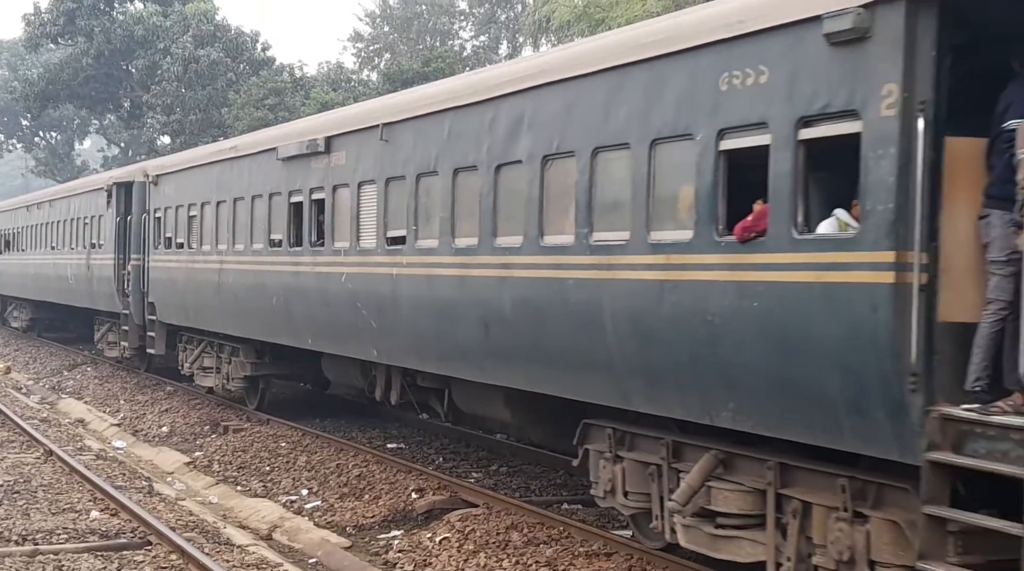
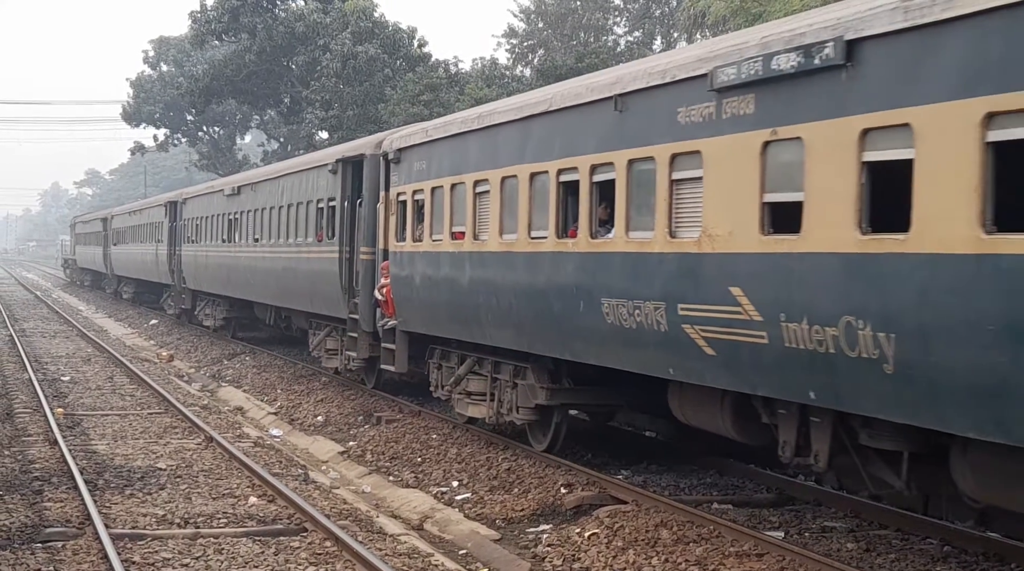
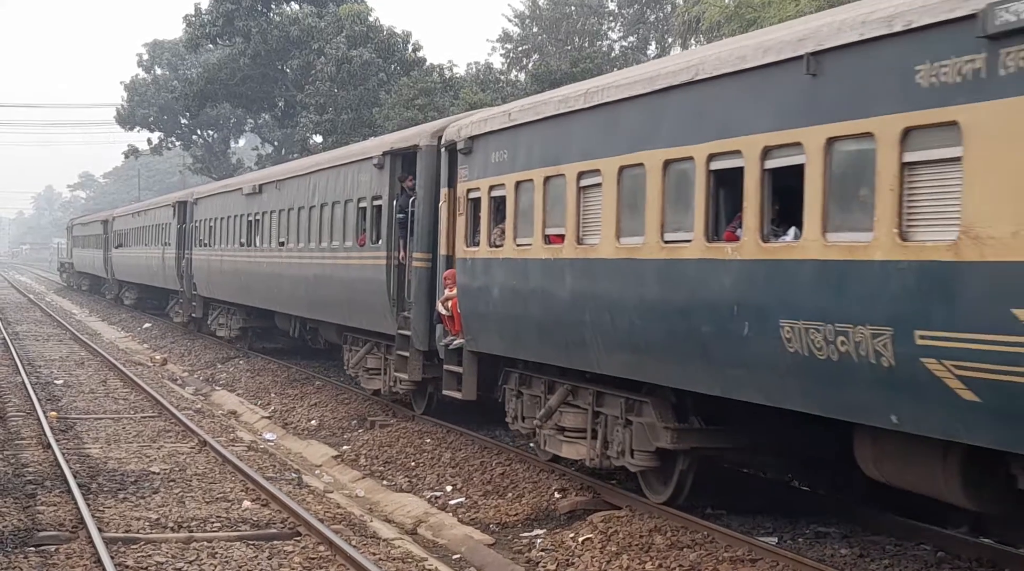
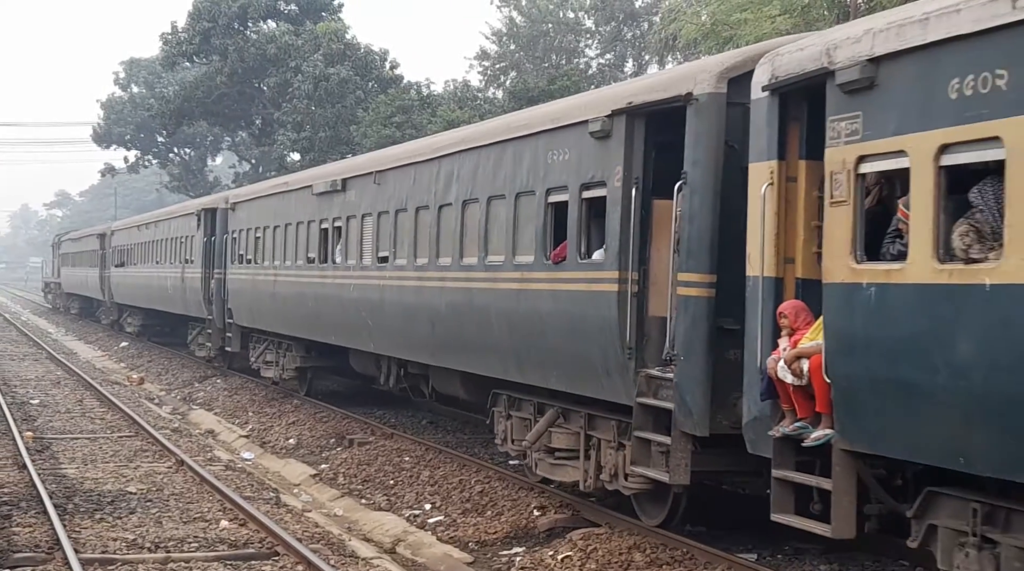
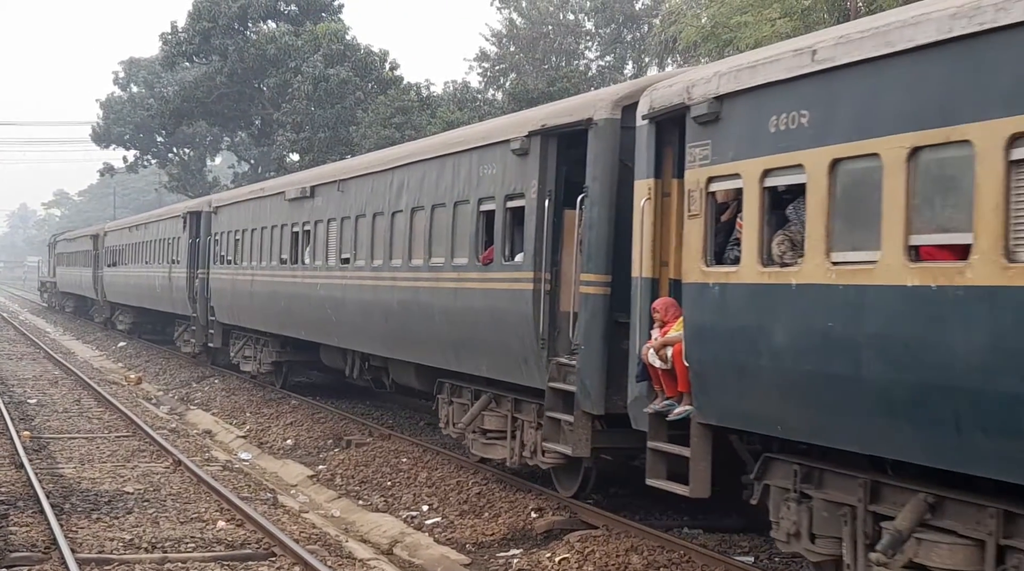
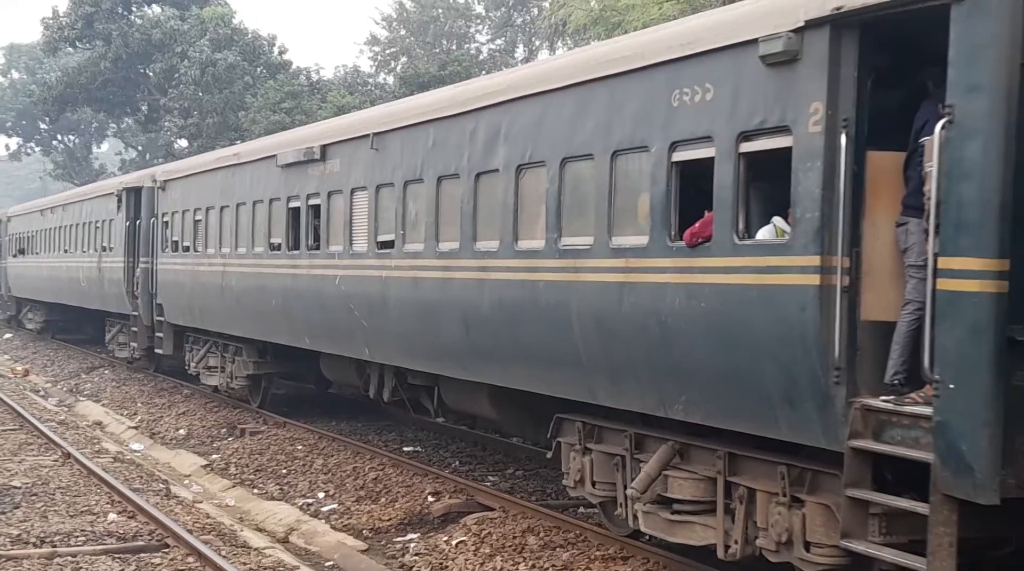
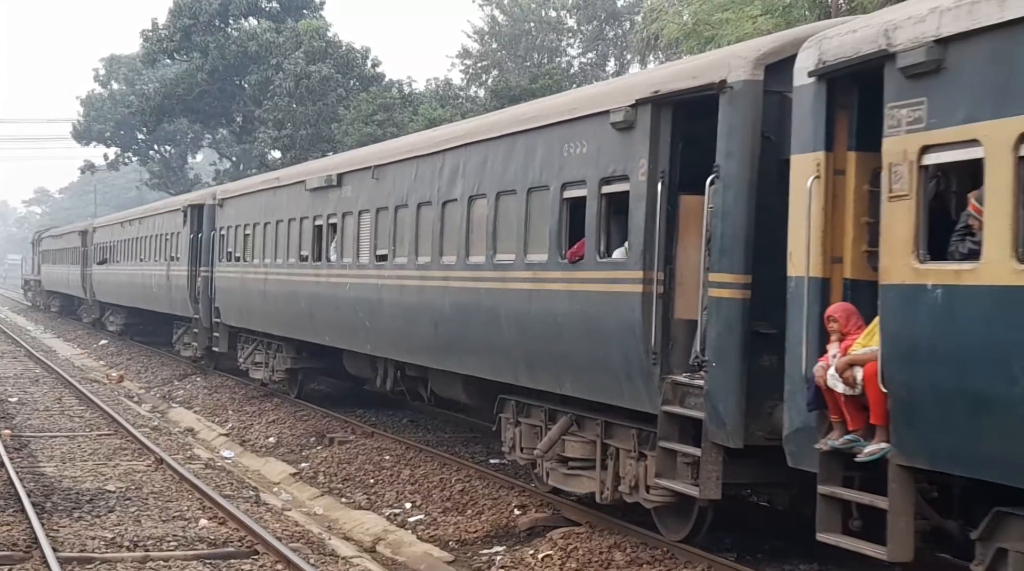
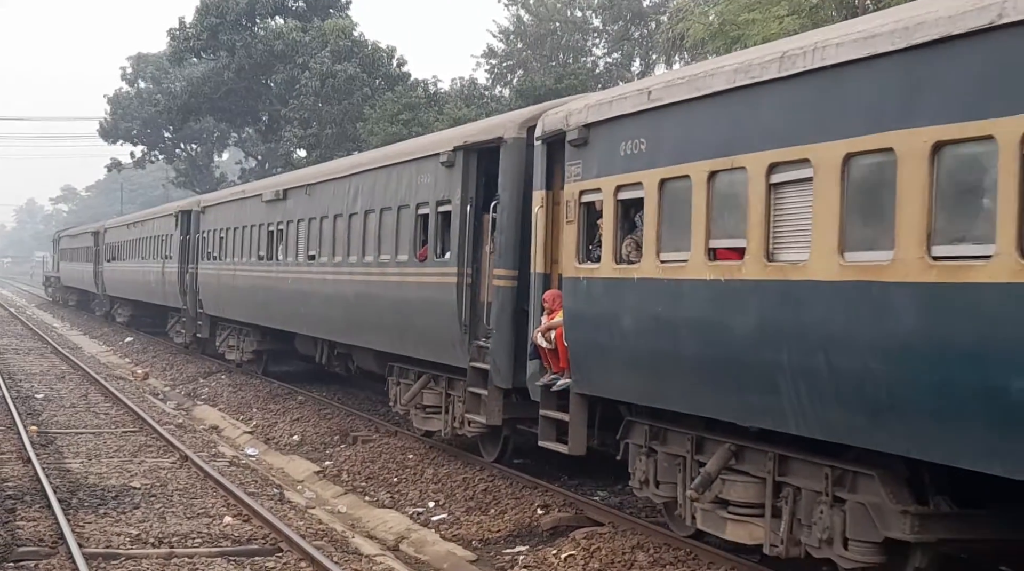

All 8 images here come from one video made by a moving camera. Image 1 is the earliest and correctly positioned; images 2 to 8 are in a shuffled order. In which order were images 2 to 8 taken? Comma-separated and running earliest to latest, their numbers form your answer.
6, 7, 4, 5, 8, 3, 2
